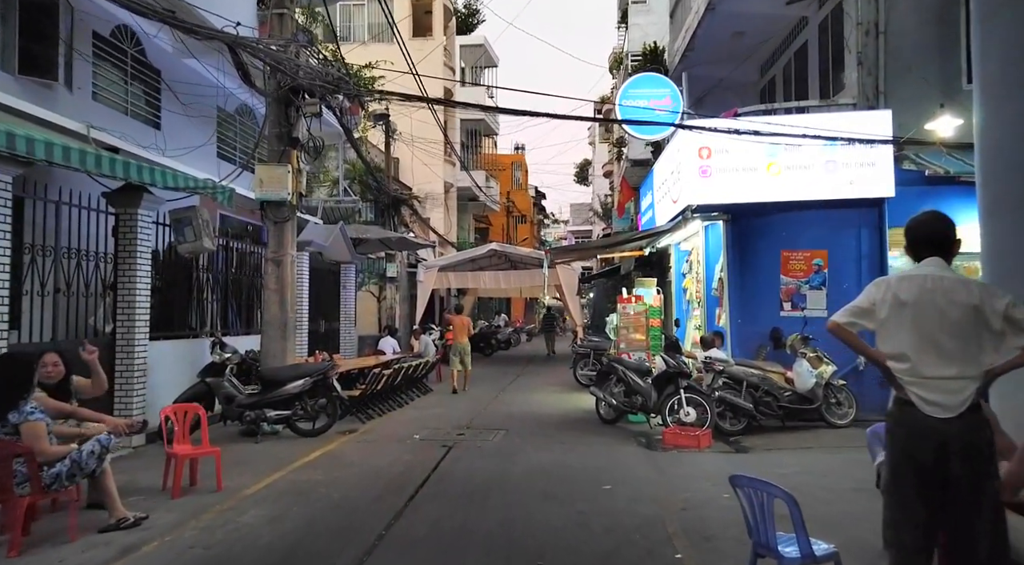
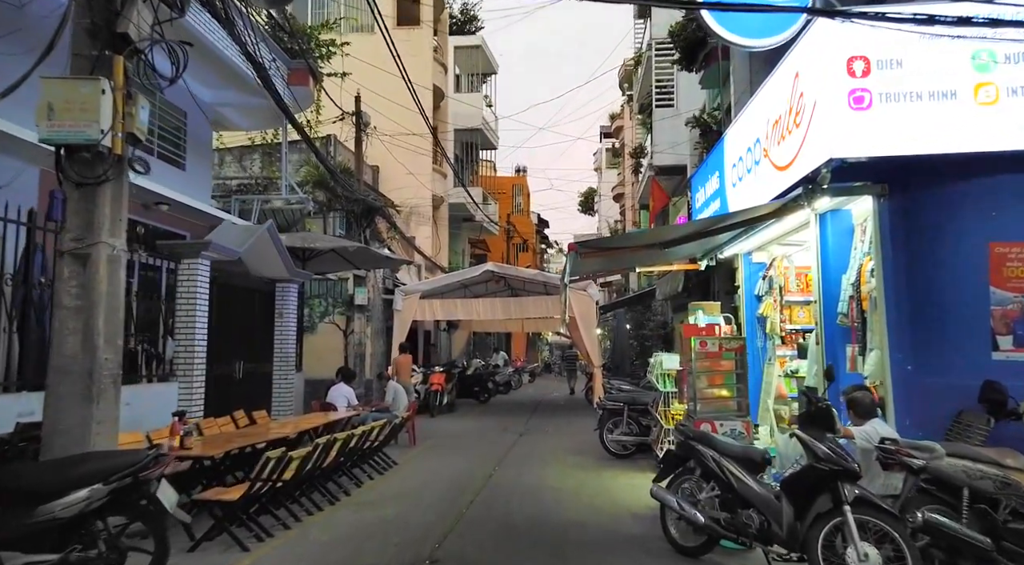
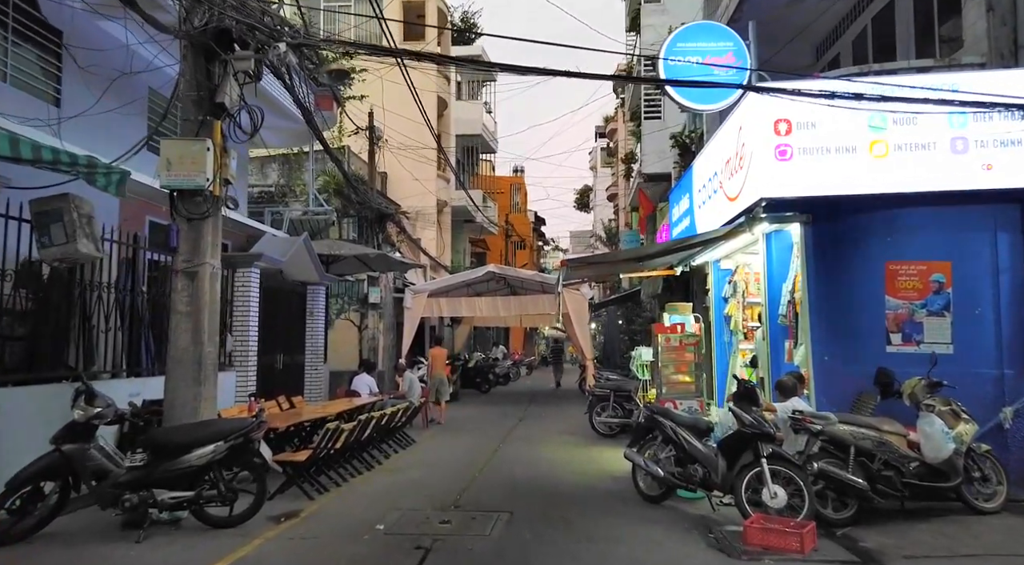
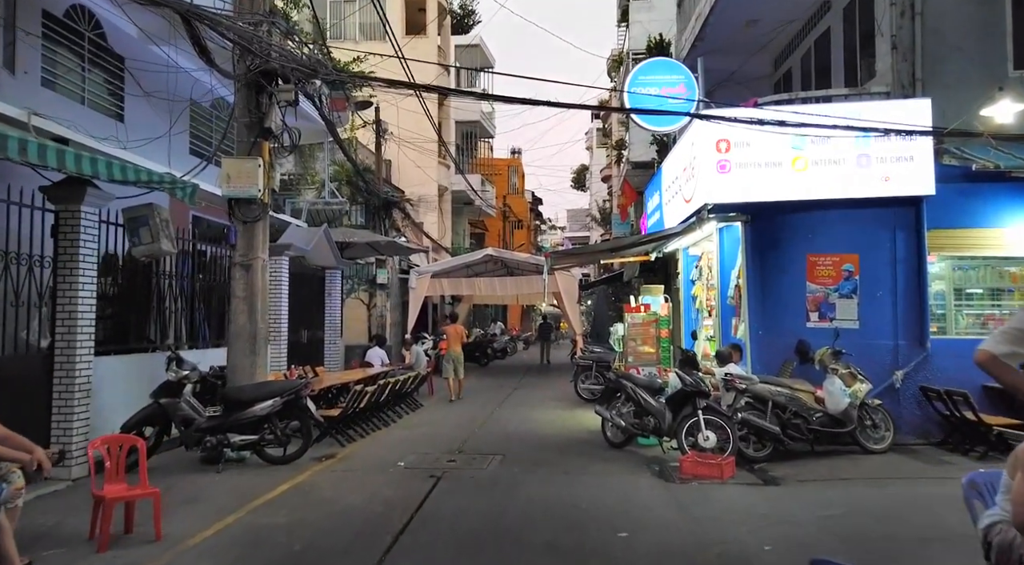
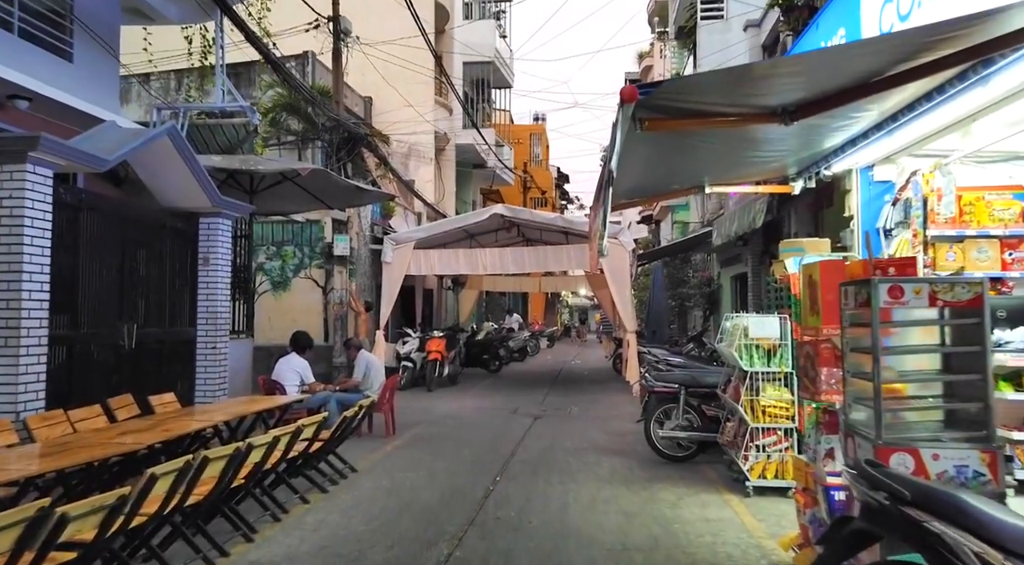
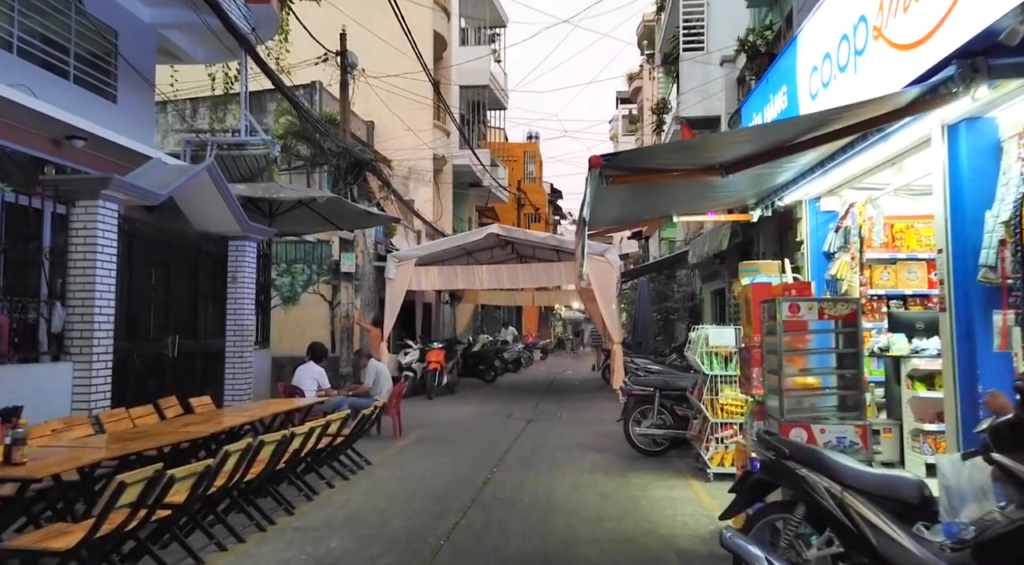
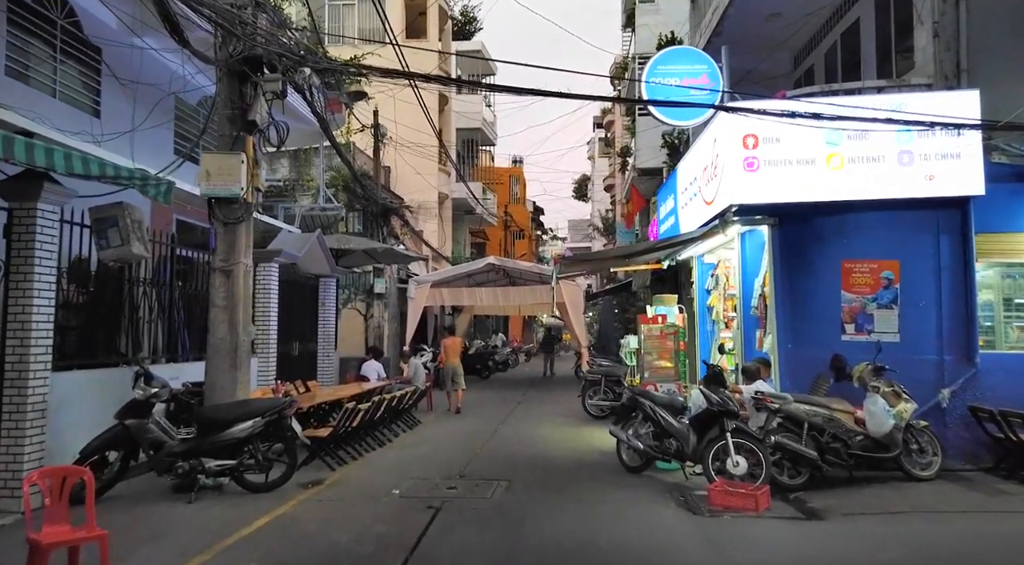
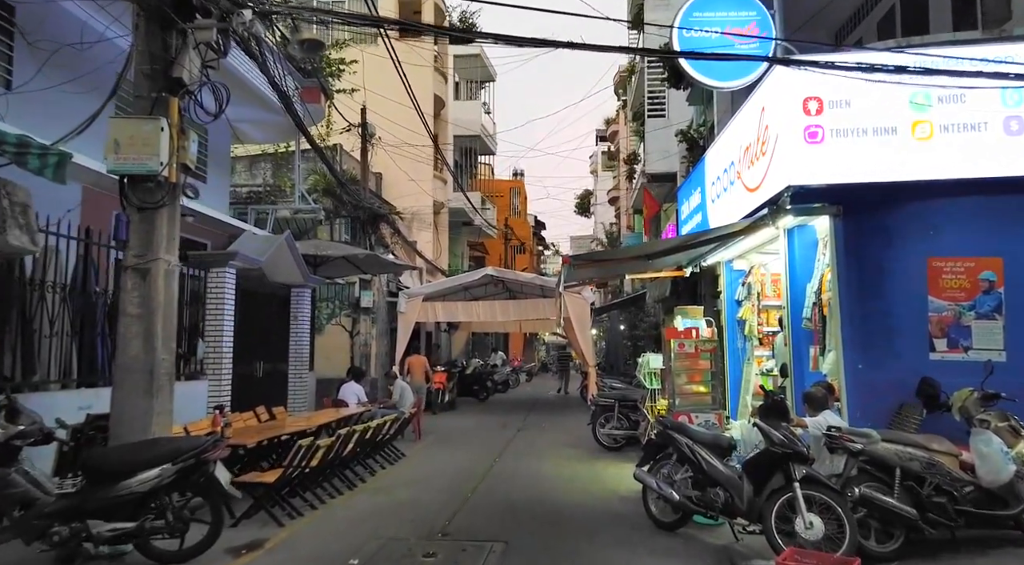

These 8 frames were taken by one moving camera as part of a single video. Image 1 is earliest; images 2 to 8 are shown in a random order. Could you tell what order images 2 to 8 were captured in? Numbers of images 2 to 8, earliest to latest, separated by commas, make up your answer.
4, 7, 3, 8, 2, 6, 5
